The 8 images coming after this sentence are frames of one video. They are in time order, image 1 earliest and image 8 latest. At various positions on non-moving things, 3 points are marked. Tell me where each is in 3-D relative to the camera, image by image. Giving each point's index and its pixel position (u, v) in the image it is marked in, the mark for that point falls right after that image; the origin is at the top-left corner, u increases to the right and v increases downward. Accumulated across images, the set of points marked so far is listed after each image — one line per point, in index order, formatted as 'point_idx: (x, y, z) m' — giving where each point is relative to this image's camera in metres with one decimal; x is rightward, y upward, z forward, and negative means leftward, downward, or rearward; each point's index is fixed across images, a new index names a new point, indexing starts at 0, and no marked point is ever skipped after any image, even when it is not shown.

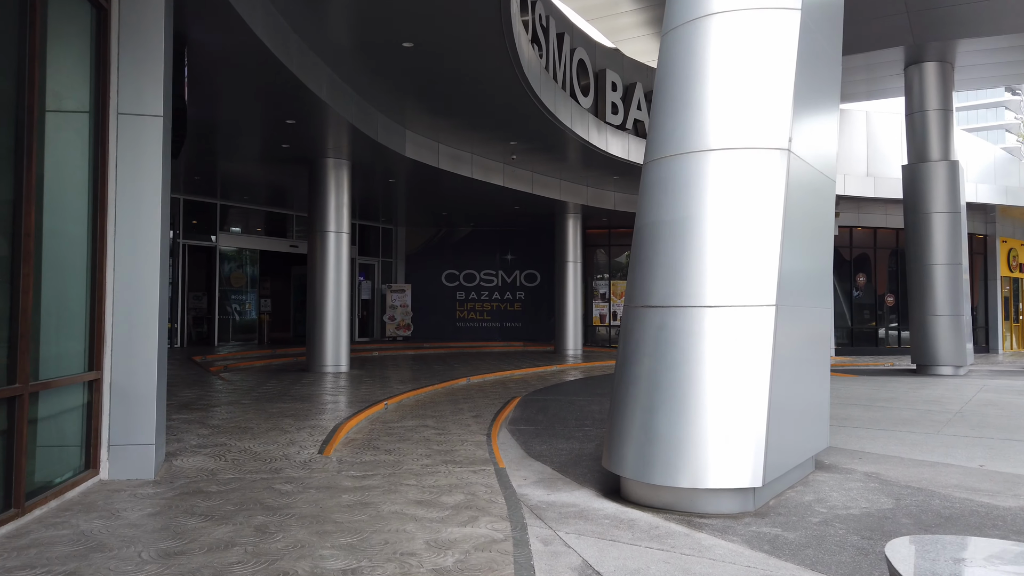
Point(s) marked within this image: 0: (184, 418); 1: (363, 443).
0: (-3.1, -1.2, +7.1) m
1: (-1.2, -1.3, +6.3) m
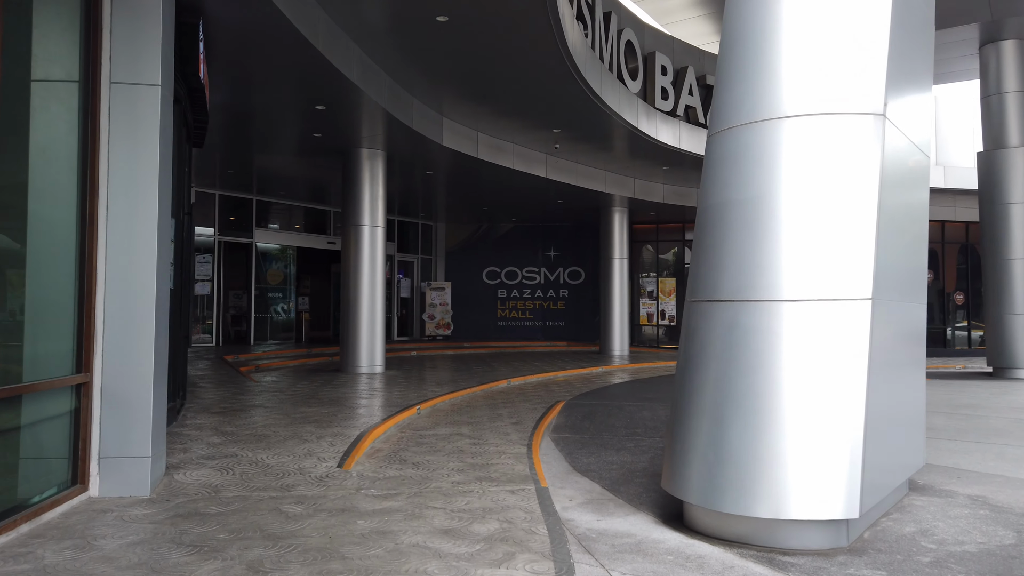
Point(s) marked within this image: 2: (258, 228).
0: (-2.7, -1.2, +6.5) m
1: (-0.9, -1.2, +5.6) m
2: (-5.9, +1.4, +17.9) m
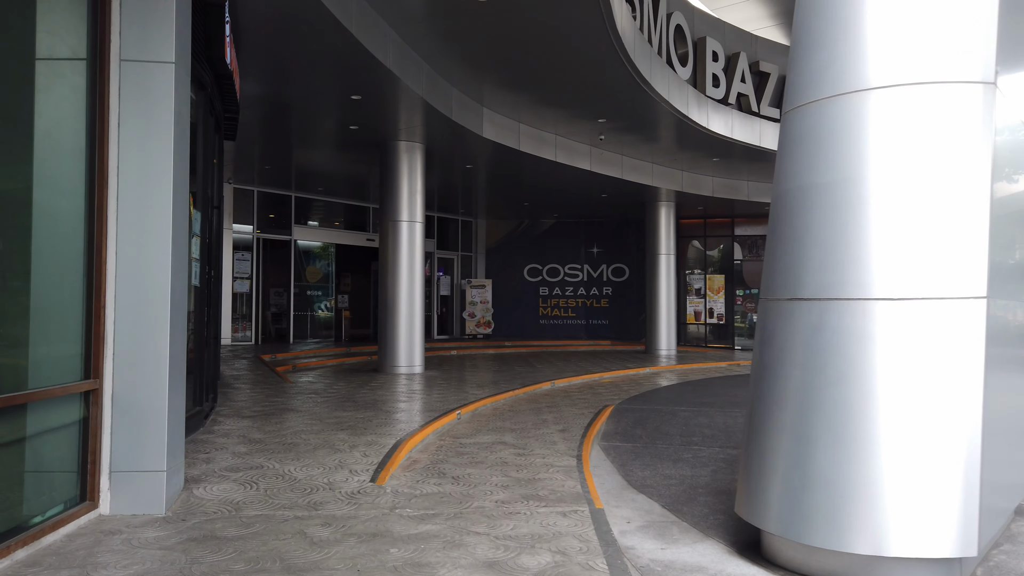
0: (-2.3, -1.1, +6.1) m
1: (-0.6, -1.2, +5.2) m
2: (-5.0, +1.5, +17.6) m
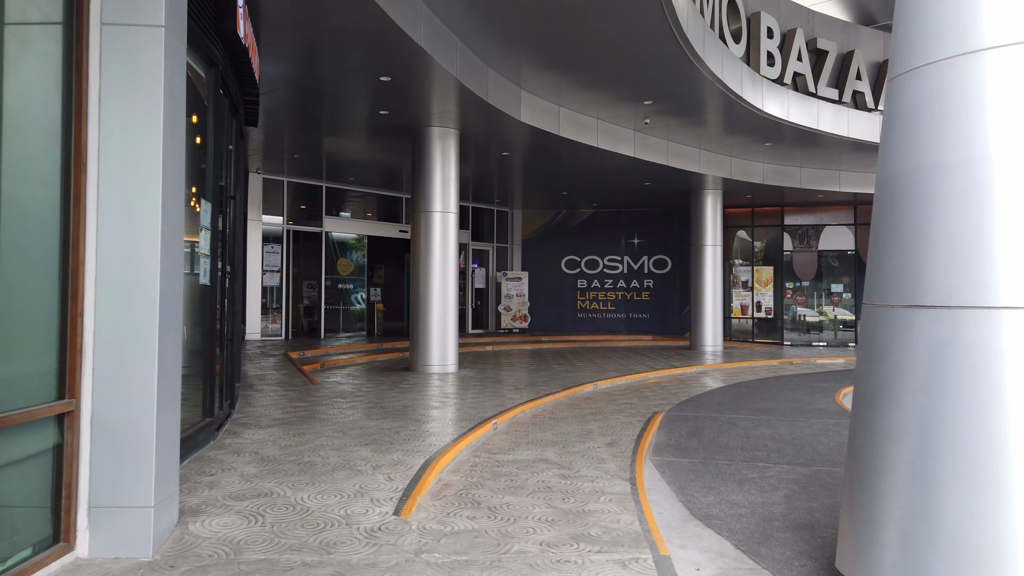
0: (-2.0, -1.1, +5.6) m
1: (-0.3, -1.2, +4.5) m
2: (-4.1, +1.6, +17.1) m
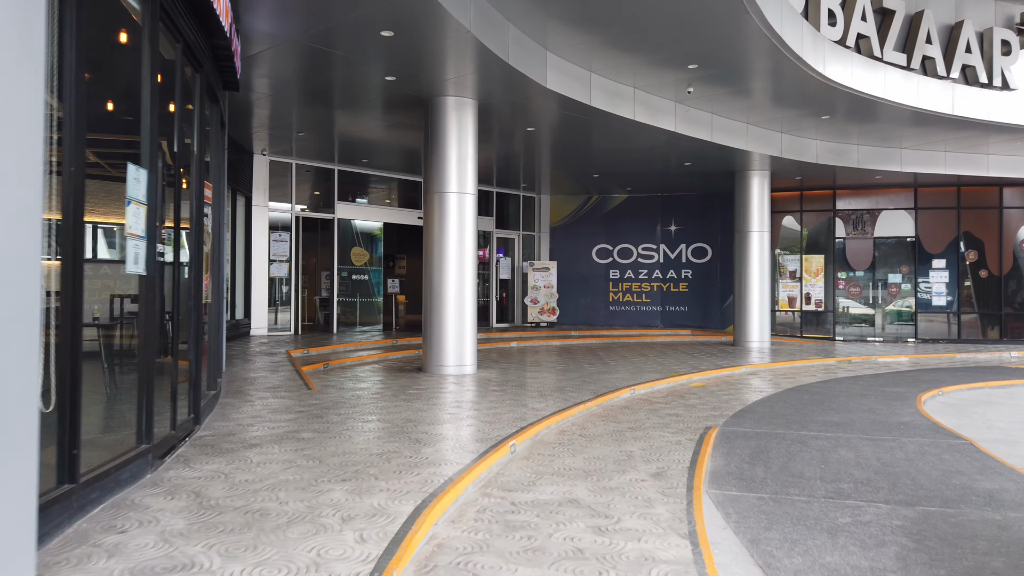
0: (-1.9, -1.1, +4.4) m
1: (-0.2, -1.2, +3.3) m
2: (-3.6, +1.8, +16.0) m
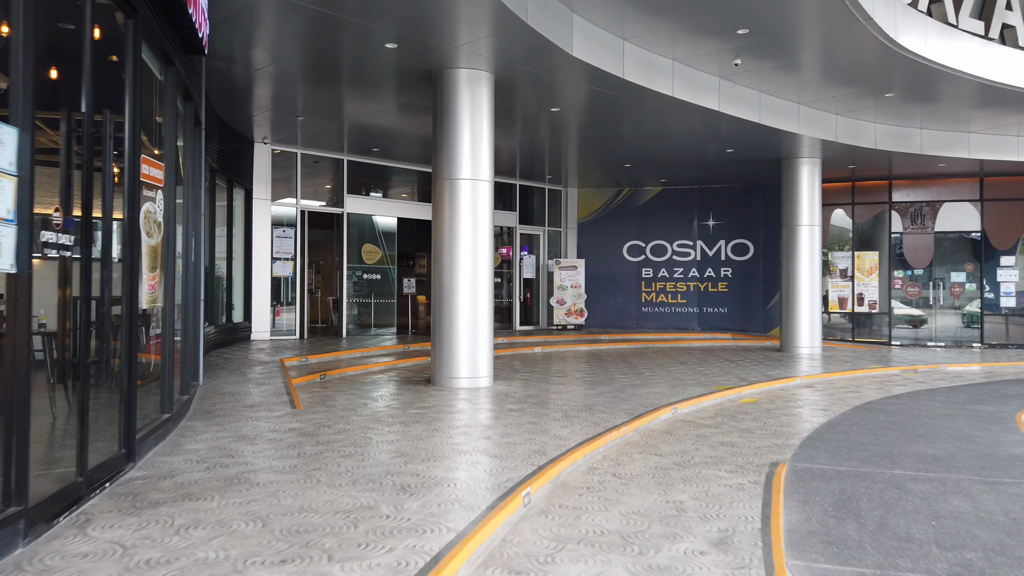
0: (-1.8, -1.1, +3.2) m
1: (-0.2, -1.2, +2.0) m
2: (-3.1, +1.8, +14.8) m
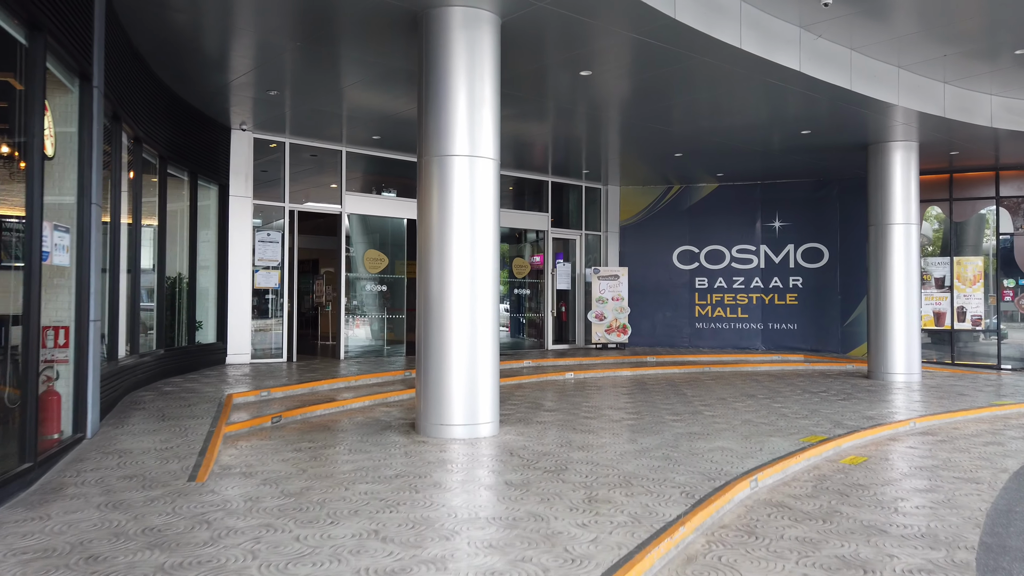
0: (-2.1, -1.1, +1.0) m
1: (-0.6, -1.2, -0.2) m
2: (-2.6, +1.6, +12.8) m
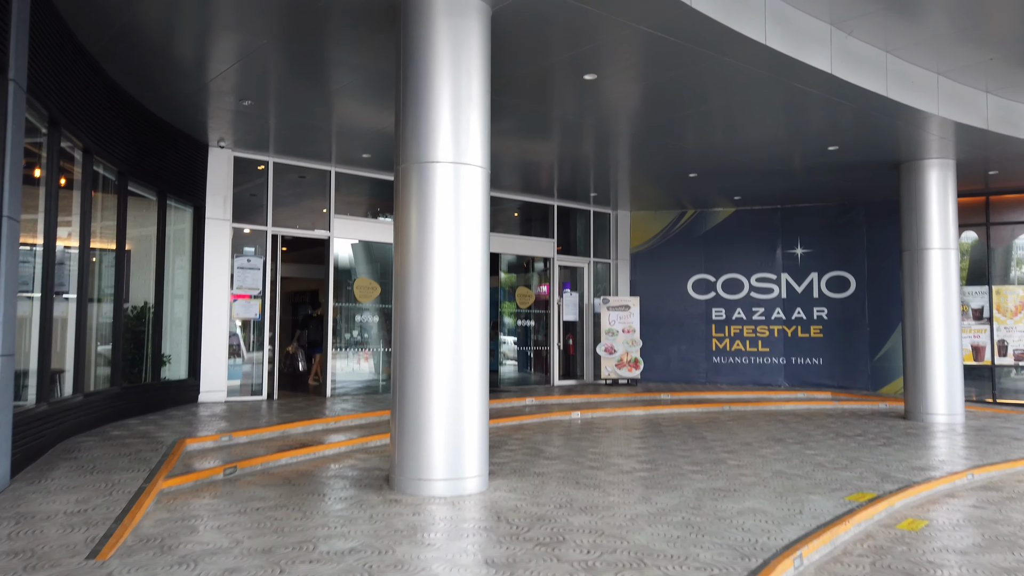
0: (-2.2, -1.1, +0.1) m
1: (-0.7, -1.2, -1.2) m
2: (-2.6, +1.1, +12.0) m
